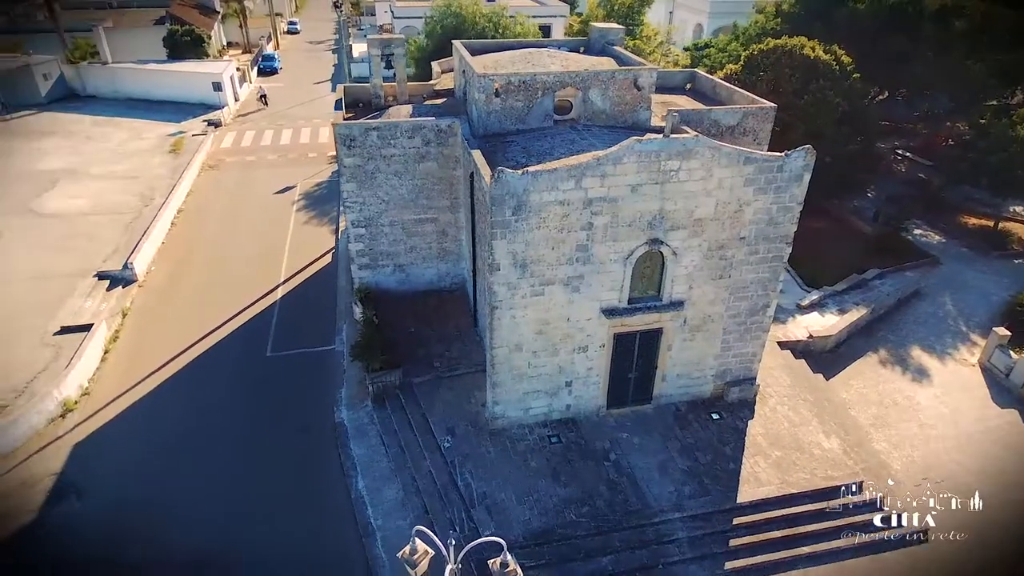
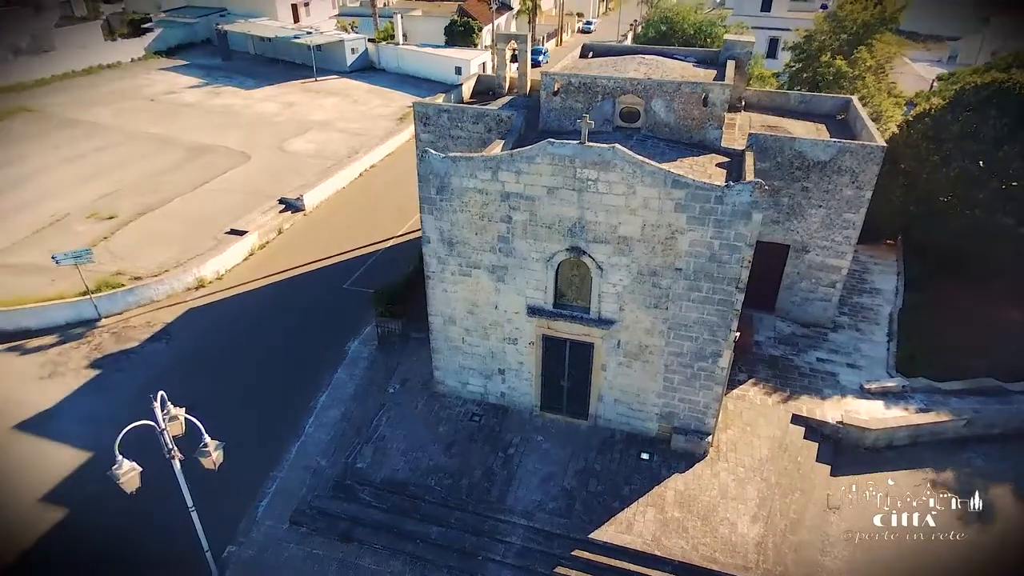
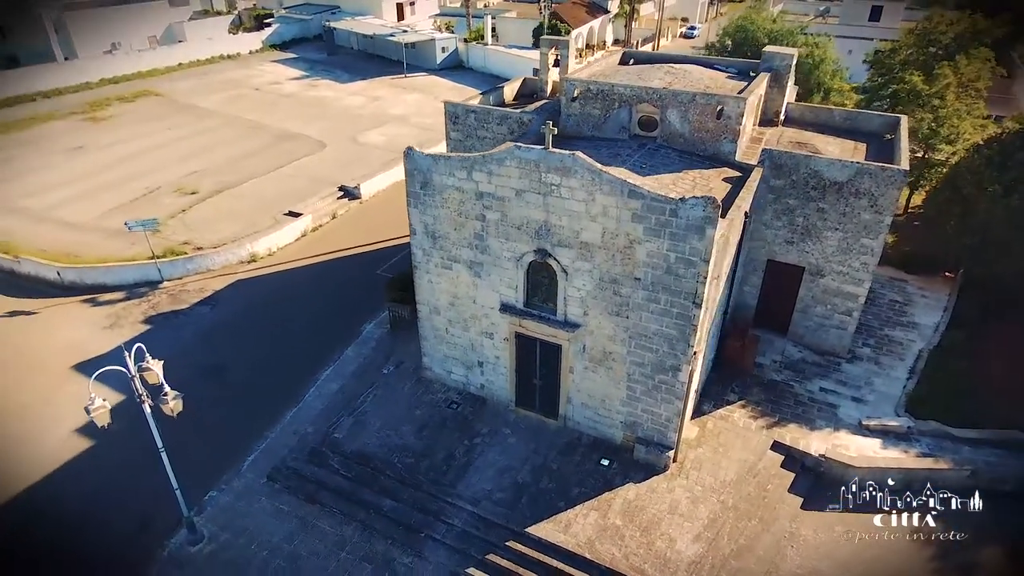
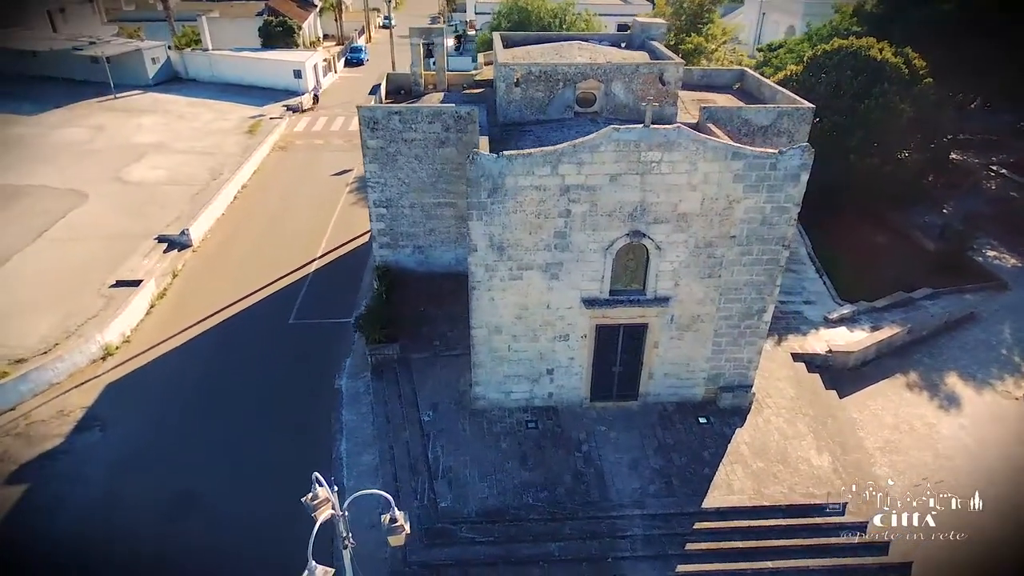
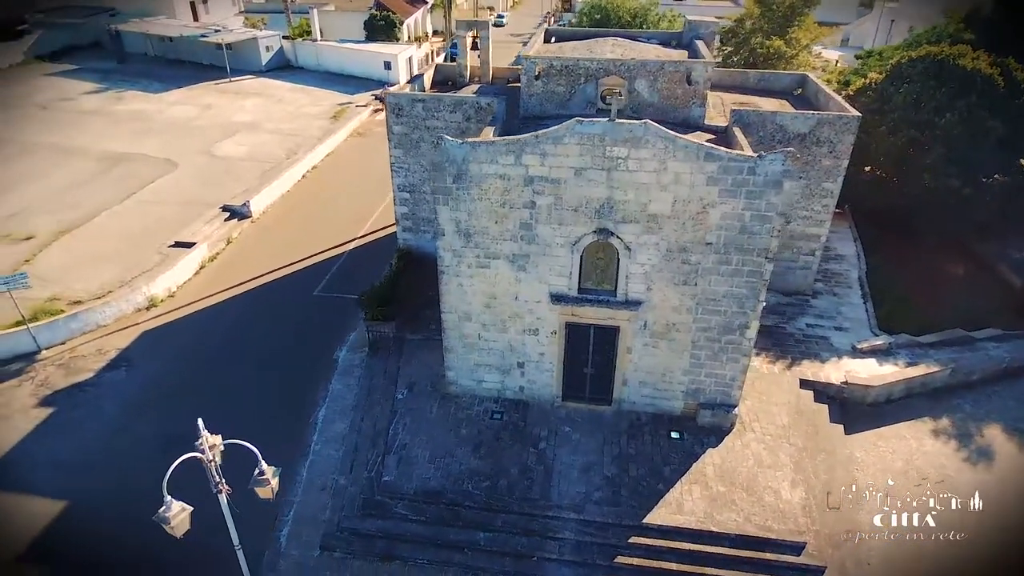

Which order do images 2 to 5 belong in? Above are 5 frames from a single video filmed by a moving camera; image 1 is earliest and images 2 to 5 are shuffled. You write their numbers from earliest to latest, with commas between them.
4, 5, 2, 3
